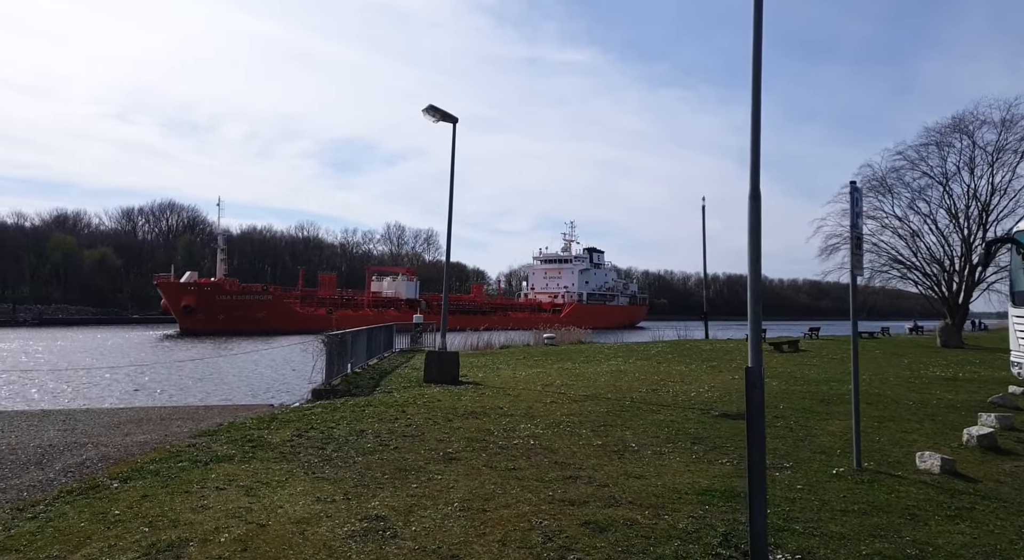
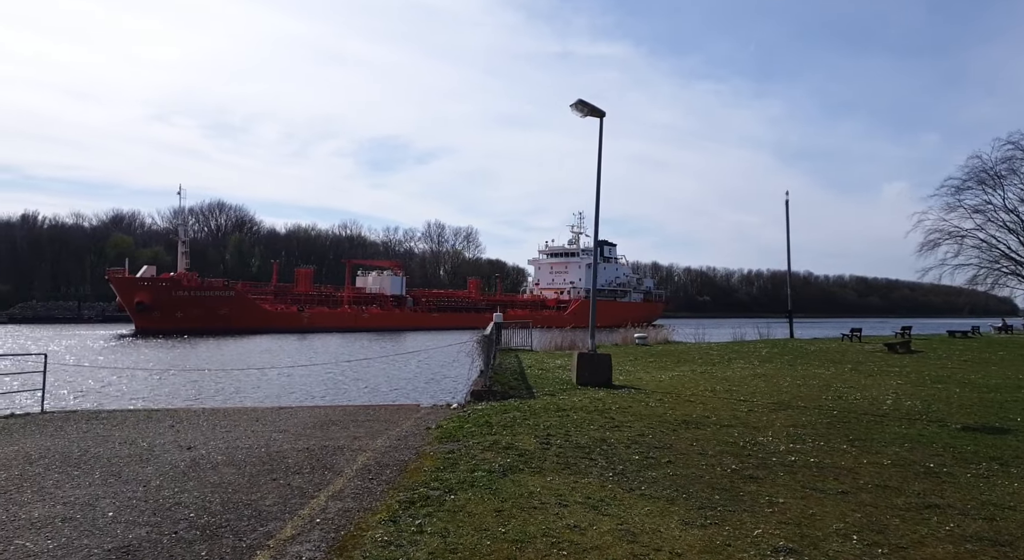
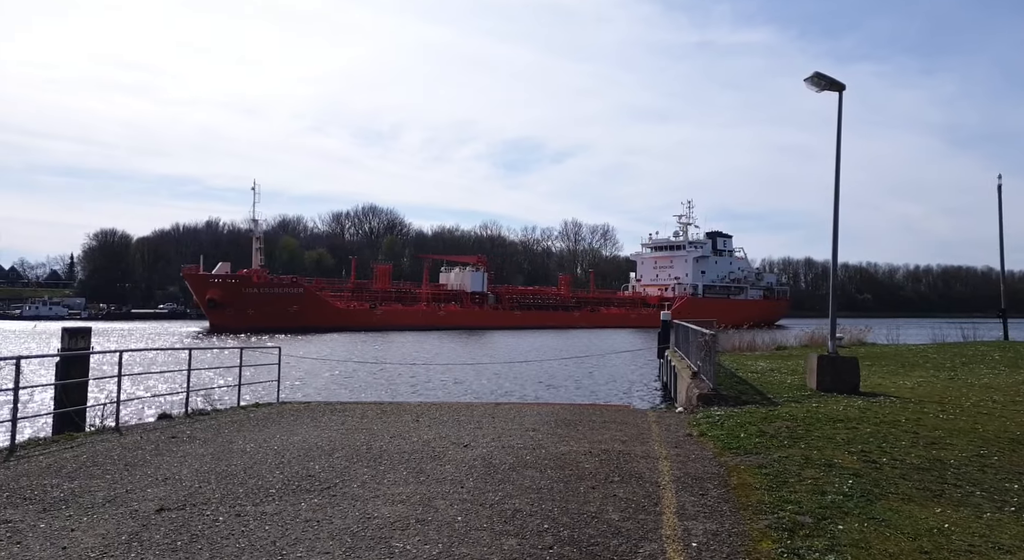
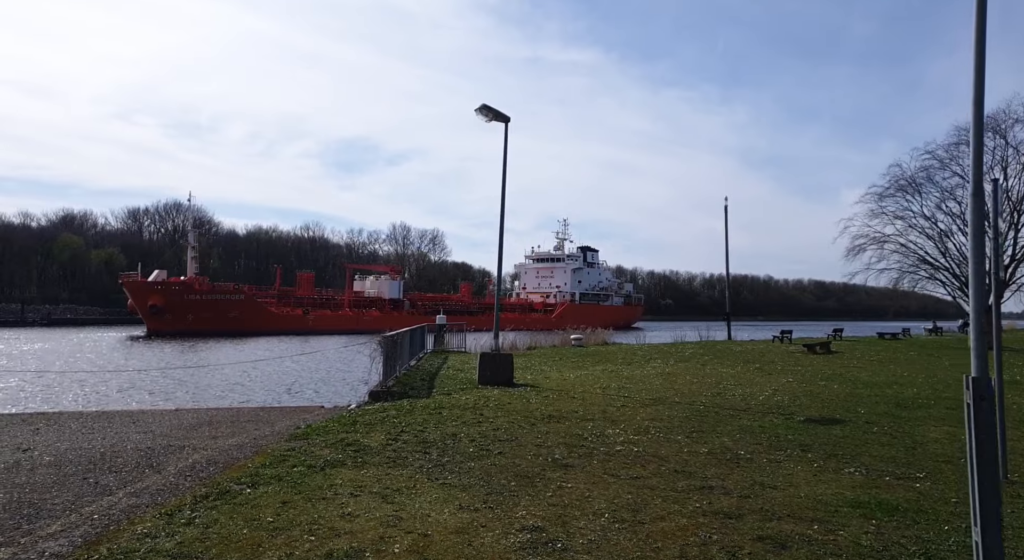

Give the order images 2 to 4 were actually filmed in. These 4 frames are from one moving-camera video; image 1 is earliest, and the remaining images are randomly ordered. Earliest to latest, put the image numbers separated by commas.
4, 2, 3
